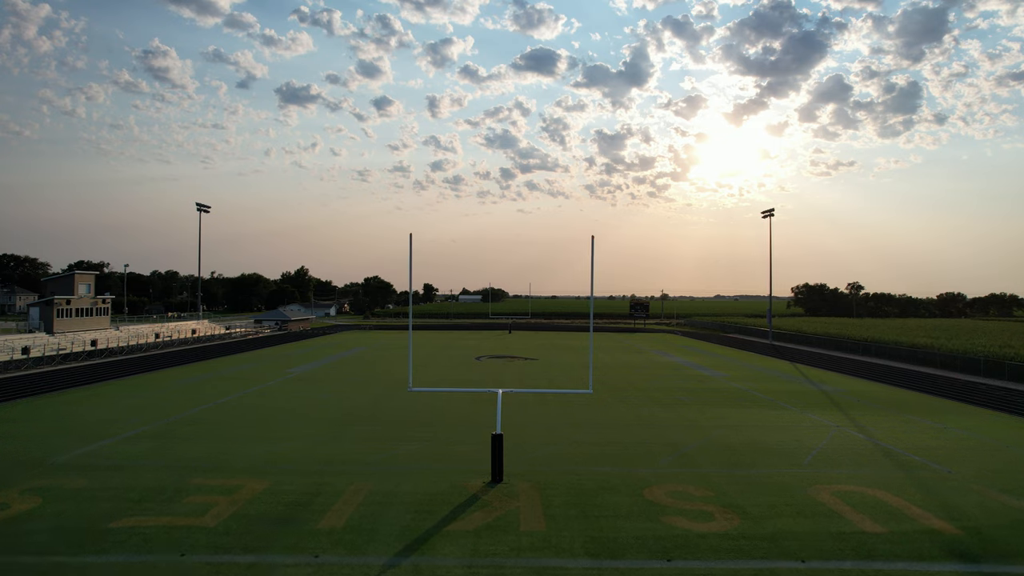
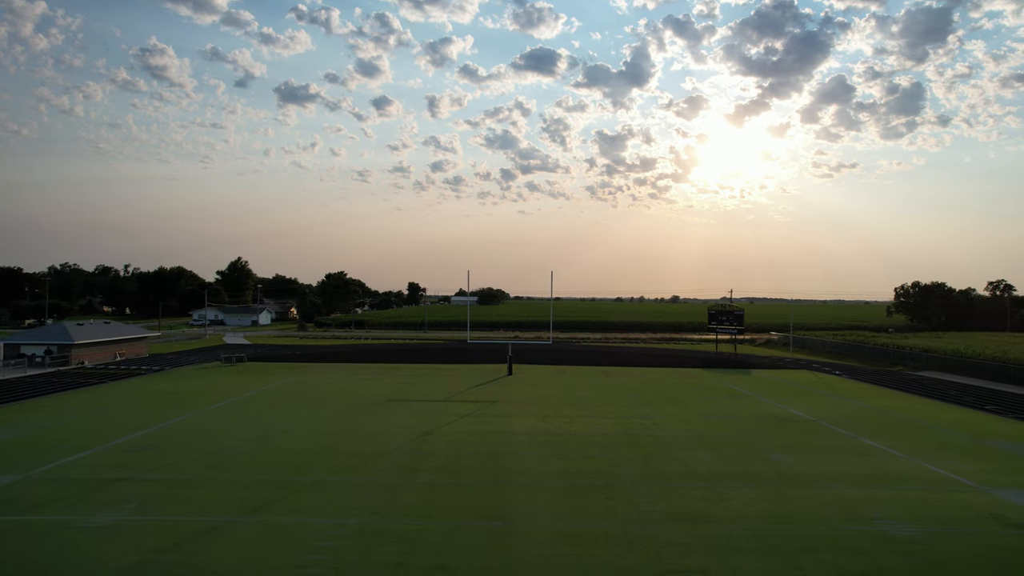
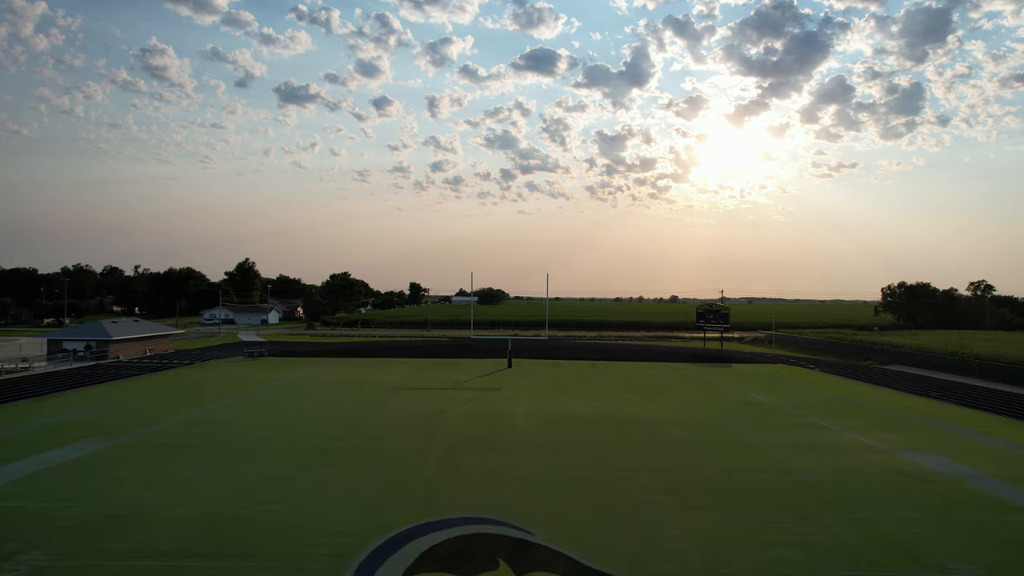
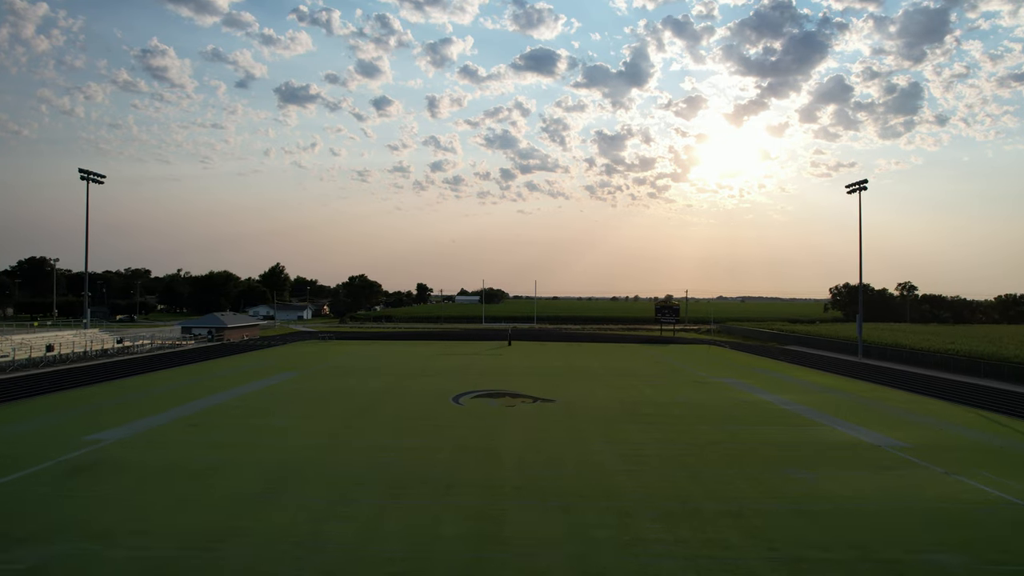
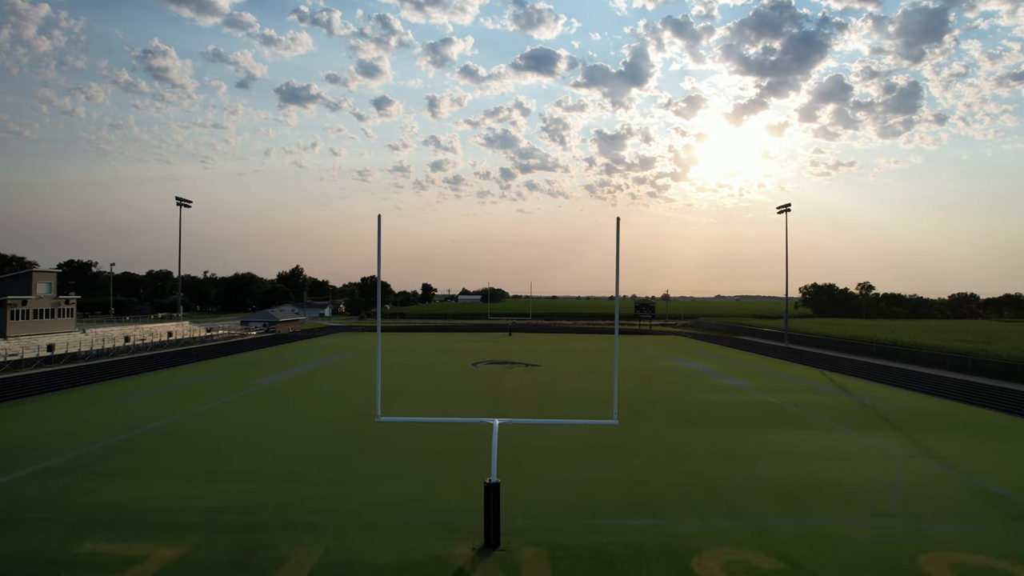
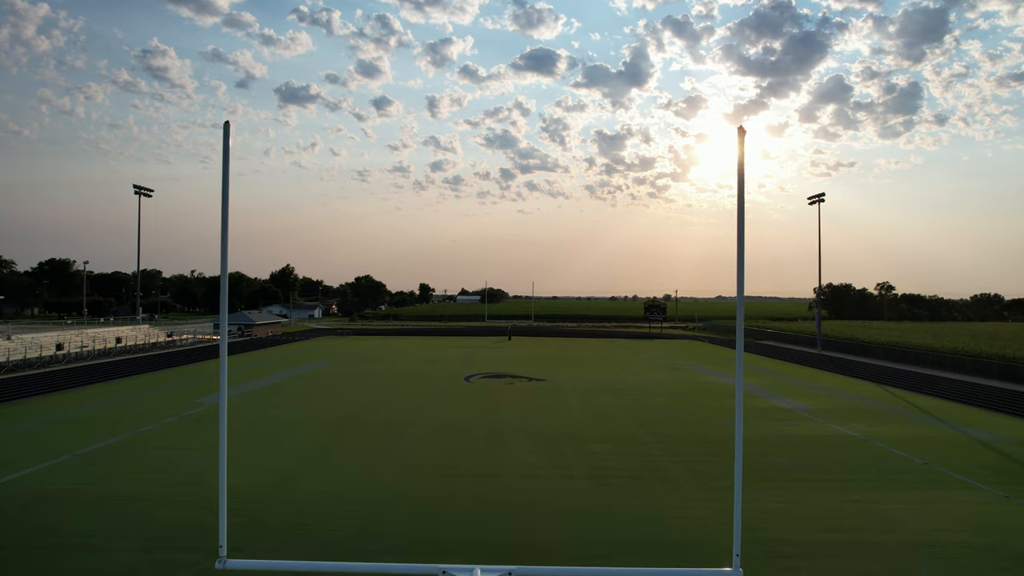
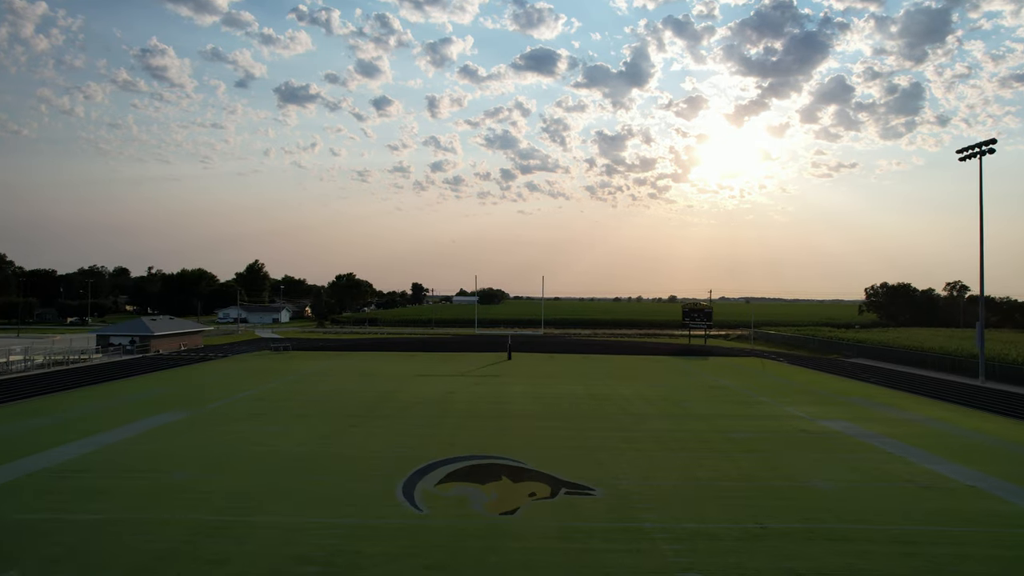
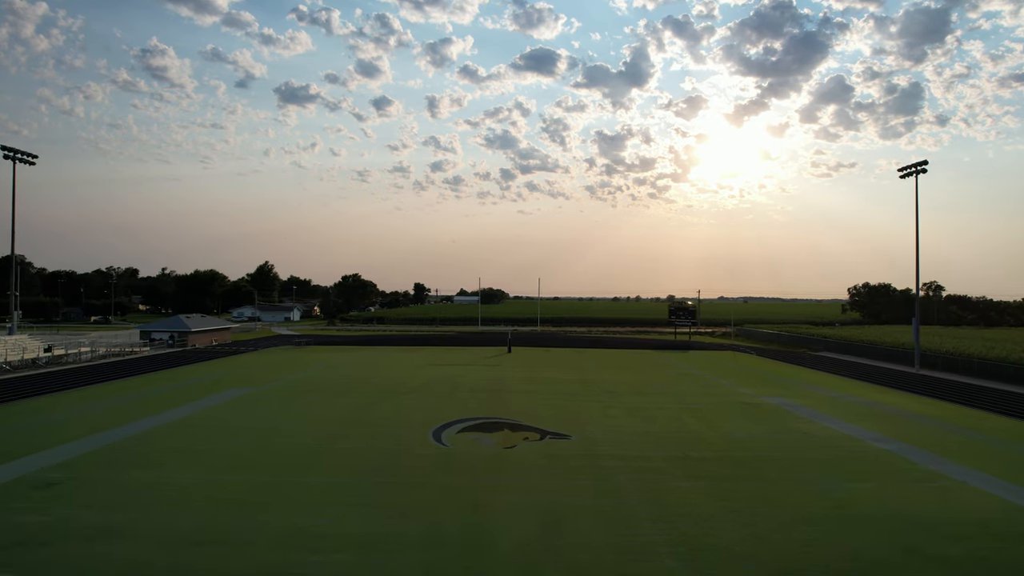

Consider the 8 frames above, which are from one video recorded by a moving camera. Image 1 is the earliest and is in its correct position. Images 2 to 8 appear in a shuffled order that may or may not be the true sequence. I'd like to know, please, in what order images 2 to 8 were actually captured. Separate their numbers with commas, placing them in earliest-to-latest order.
5, 6, 4, 8, 7, 3, 2
